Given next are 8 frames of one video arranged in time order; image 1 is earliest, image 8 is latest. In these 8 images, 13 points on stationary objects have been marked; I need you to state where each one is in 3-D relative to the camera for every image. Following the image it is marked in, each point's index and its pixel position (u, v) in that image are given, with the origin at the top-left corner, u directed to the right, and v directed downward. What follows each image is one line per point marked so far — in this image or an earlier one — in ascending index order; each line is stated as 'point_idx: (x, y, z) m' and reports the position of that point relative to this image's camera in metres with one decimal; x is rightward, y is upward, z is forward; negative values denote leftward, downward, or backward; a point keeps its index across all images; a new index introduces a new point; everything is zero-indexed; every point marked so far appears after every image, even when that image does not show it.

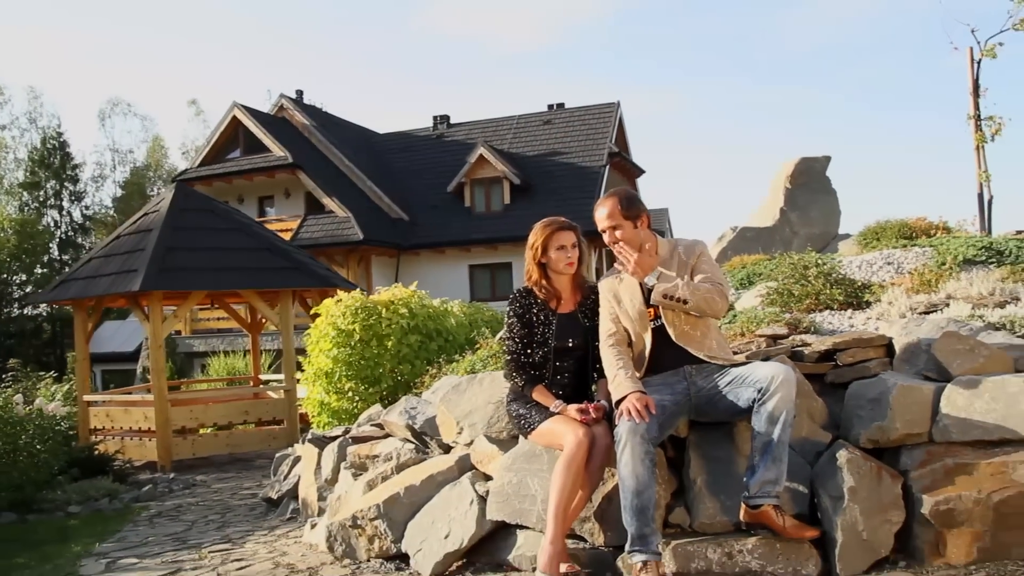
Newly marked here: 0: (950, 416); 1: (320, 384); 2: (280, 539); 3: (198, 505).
0: (+1.9, -0.6, +4.0) m
1: (-2.1, -1.0, +9.9) m
2: (-1.8, -1.9, +6.9) m
3: (-3.8, -2.6, +10.8) m
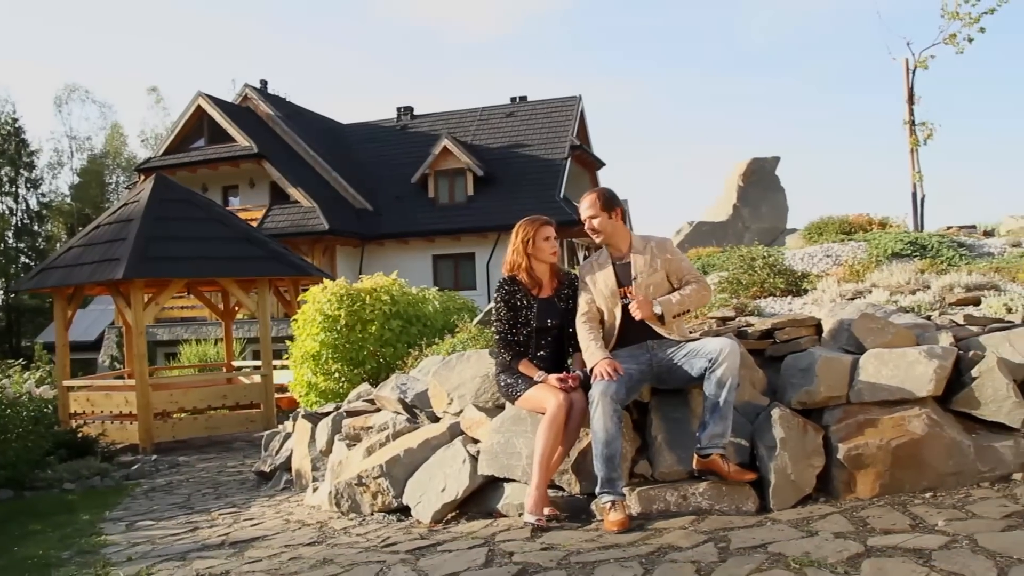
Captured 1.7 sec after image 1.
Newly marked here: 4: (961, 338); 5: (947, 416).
0: (+1.9, -0.5, +4.9) m
1: (-2.4, -0.9, +10.6) m
2: (-1.9, -1.8, +7.6) m
3: (-4.1, -2.5, +11.4) m
4: (+2.6, -0.3, +5.2) m
5: (+2.3, -0.7, +4.7) m
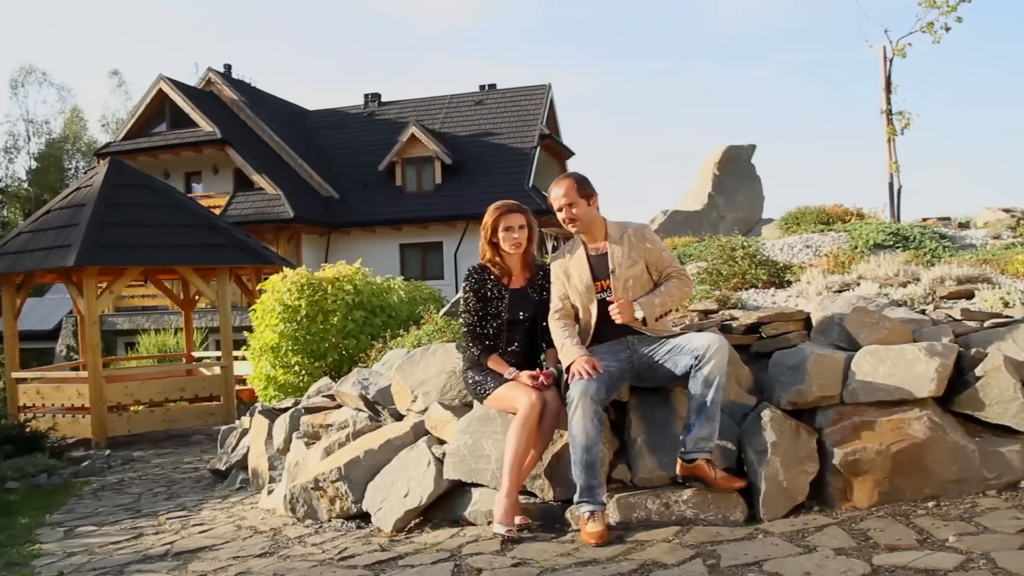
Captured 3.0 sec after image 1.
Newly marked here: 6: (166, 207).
0: (+1.7, -0.5, +4.5) m
1: (-2.8, -0.8, +10.1) m
2: (-2.2, -1.7, +7.1) m
3: (-4.5, -2.3, +10.9) m
4: (+2.4, -0.2, +4.9) m
5: (+2.1, -0.6, +4.4) m
6: (-6.2, +1.4, +16.0) m
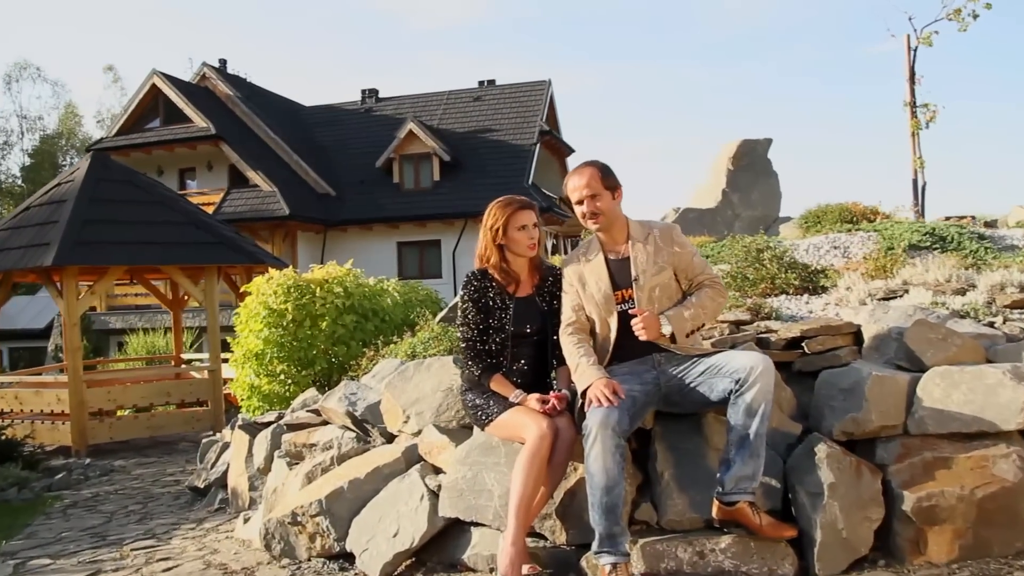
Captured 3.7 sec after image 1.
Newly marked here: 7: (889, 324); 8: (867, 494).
0: (+1.8, -0.5, +3.8) m
1: (-2.7, -0.8, +9.4) m
2: (-2.2, -1.8, +6.5) m
3: (-4.5, -2.3, +10.2) m
4: (+2.5, -0.3, +4.2) m
5: (+2.2, -0.7, +3.7) m
6: (-6.2, +1.4, +15.3) m
7: (+1.9, -0.2, +4.6) m
8: (+1.4, -0.8, +3.6) m
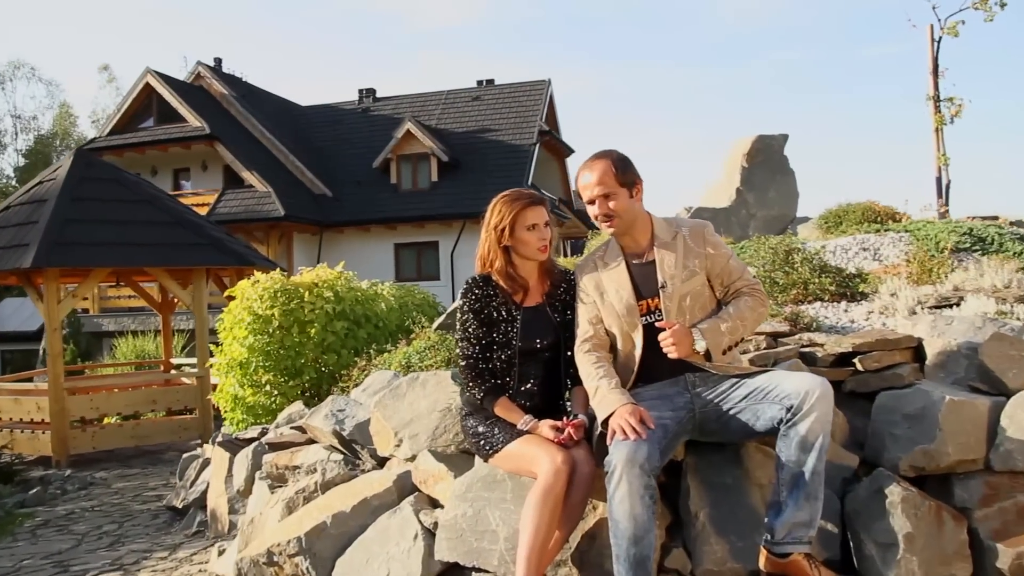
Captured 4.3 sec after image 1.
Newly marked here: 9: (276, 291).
0: (+1.8, -0.5, +3.2) m
1: (-2.7, -0.9, +8.8) m
2: (-2.1, -1.8, +5.8) m
3: (-4.5, -2.4, +9.6) m
4: (+2.5, -0.3, +3.6) m
5: (+2.2, -0.7, +3.1) m
6: (-6.1, +1.4, +14.7) m
7: (+2.0, -0.2, +4.0) m
8: (+1.5, -0.9, +3.0) m
9: (-2.3, 0.0, +8.9) m
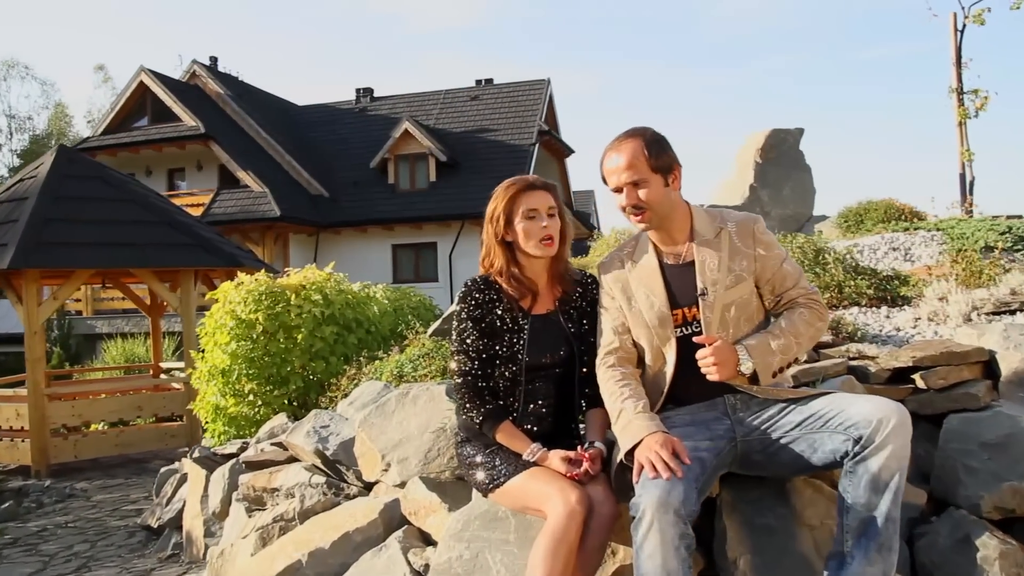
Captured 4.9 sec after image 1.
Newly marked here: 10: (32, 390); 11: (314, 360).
0: (+1.8, -0.6, +2.7) m
1: (-2.7, -0.9, +8.2) m
2: (-2.1, -1.8, +5.3) m
3: (-4.5, -2.4, +9.0) m
4: (+2.5, -0.3, +3.0) m
5: (+2.2, -0.7, +2.5) m
6: (-6.1, +1.4, +14.1) m
7: (+2.0, -0.2, +3.4) m
8: (+1.5, -0.9, +2.4) m
9: (-2.3, -0.1, +8.3) m
10: (-6.9, -1.5, +13.0) m
11: (-1.8, -0.7, +8.3) m
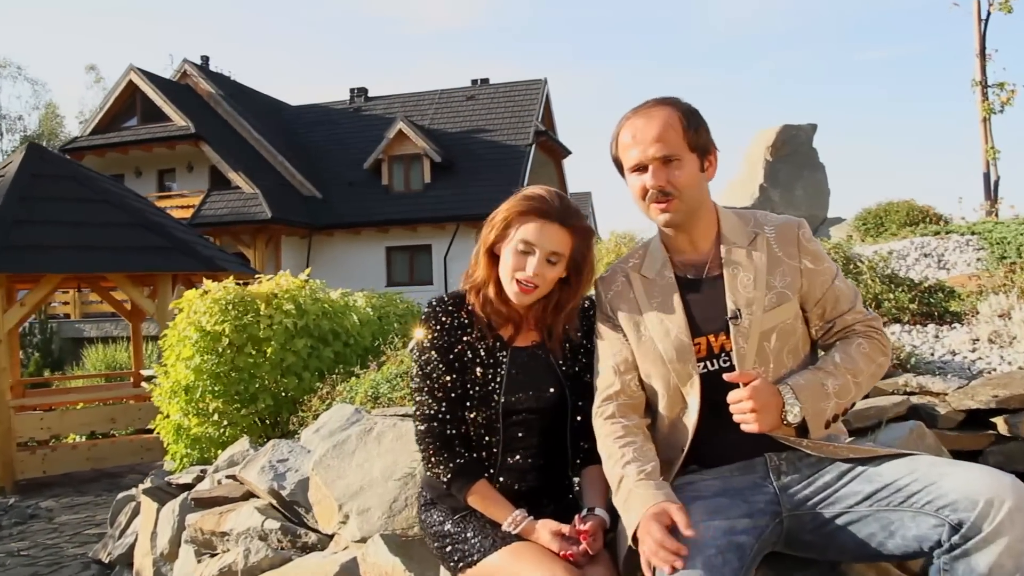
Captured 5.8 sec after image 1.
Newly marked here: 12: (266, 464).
0: (+1.8, -0.6, +2.0) m
1: (-2.8, -1.0, +7.5) m
2: (-2.2, -1.9, +4.5) m
3: (-4.5, -2.5, +8.3) m
4: (+2.4, -0.4, +2.3) m
5: (+2.1, -0.8, +1.8) m
6: (-6.2, +1.3, +13.4) m
7: (+1.9, -0.3, +2.7) m
8: (+1.4, -0.9, +1.7) m
9: (-2.4, -0.1, +7.6) m
10: (-7.0, -1.6, +12.3) m
11: (-1.9, -0.7, +7.5) m
12: (-1.3, -0.9, +4.7) m
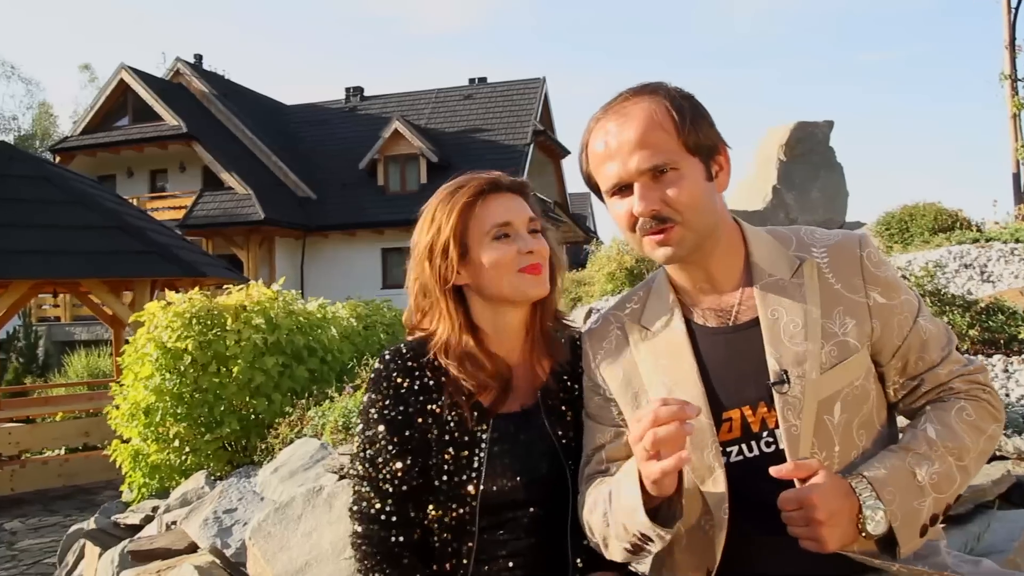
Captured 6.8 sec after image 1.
0: (+1.7, -0.7, +1.3) m
1: (-2.8, -1.0, +6.8) m
2: (-2.3, -2.0, +3.8) m
3: (-4.6, -2.6, +7.6) m
4: (+2.4, -0.5, +1.6) m
5: (+2.1, -0.9, +1.1) m
6: (-6.3, +1.2, +12.7) m
7: (+1.9, -0.4, +2.0) m
8: (+1.4, -1.0, +1.1) m
9: (-2.5, -0.2, +6.9) m
10: (-7.1, -1.6, +11.6) m
11: (-2.0, -0.8, +6.8) m
12: (-1.3, -1.0, +4.0) m
